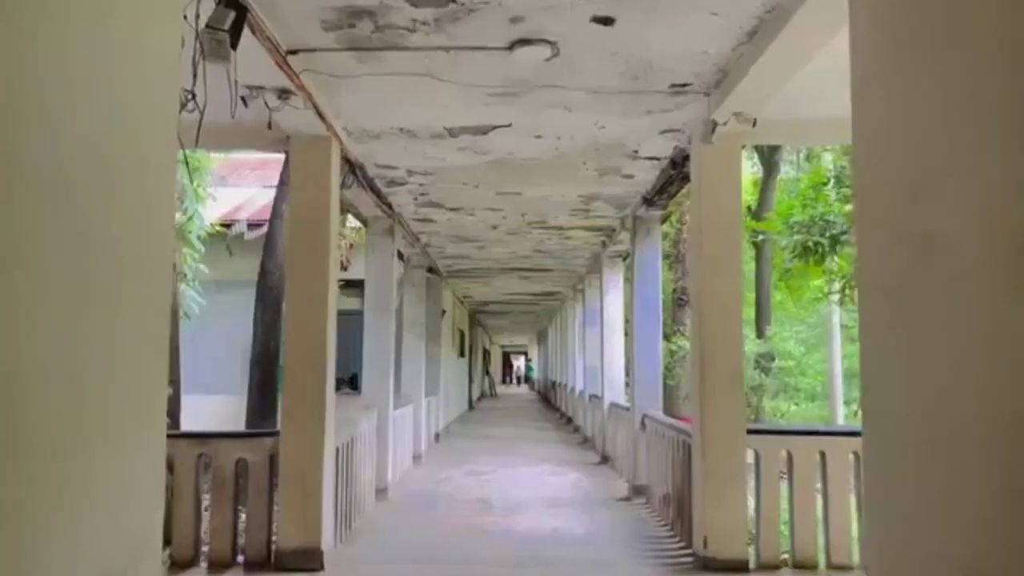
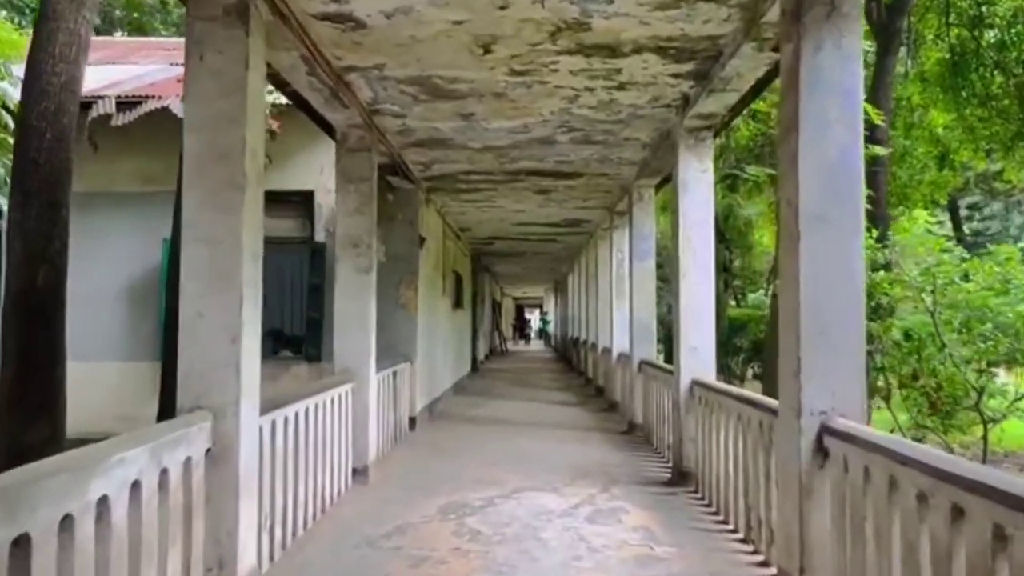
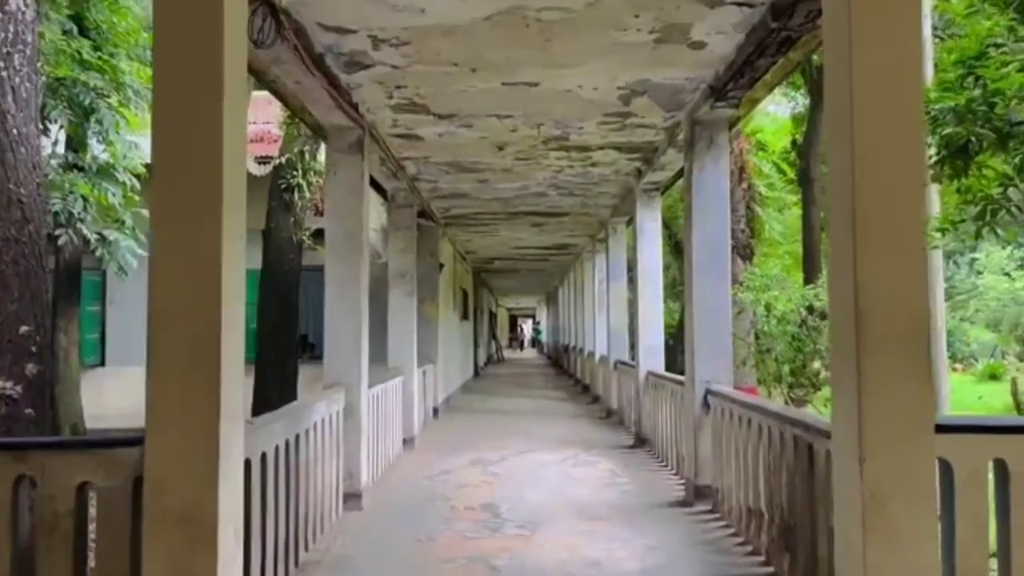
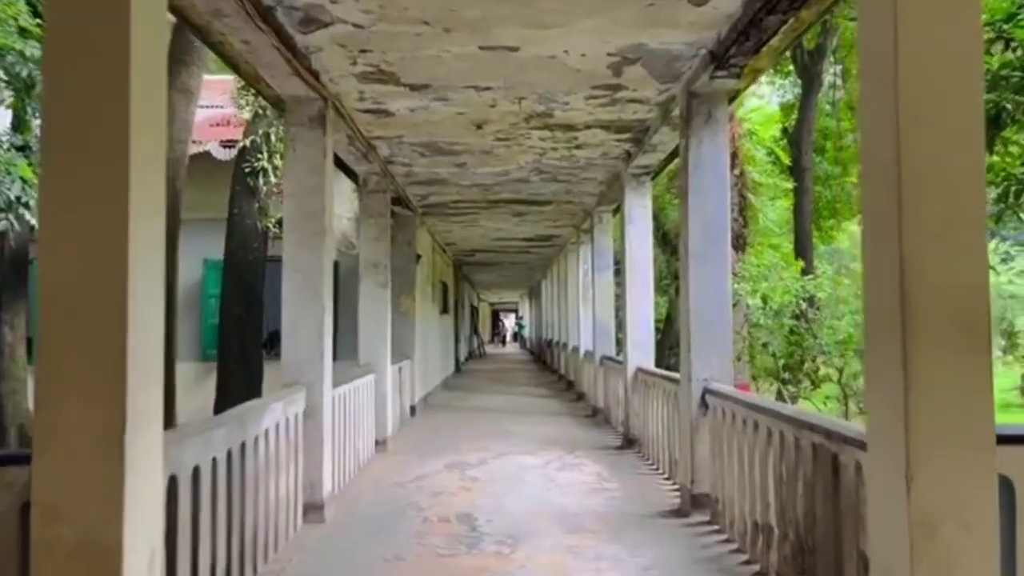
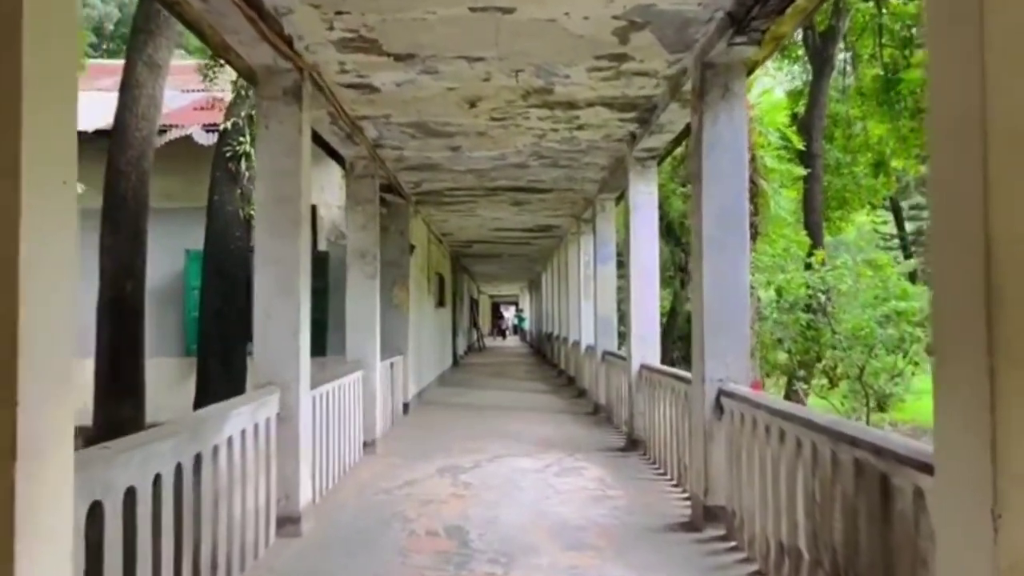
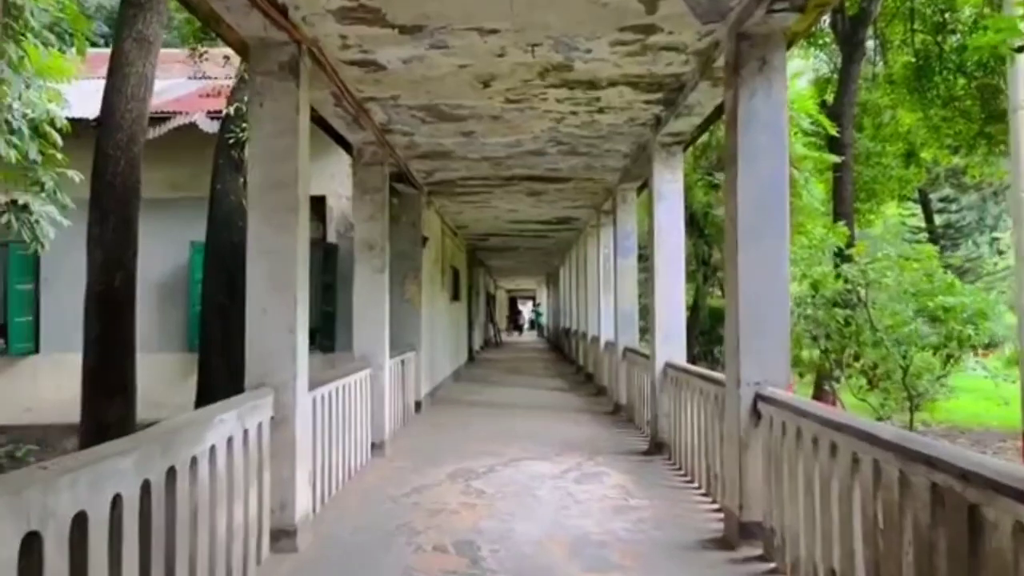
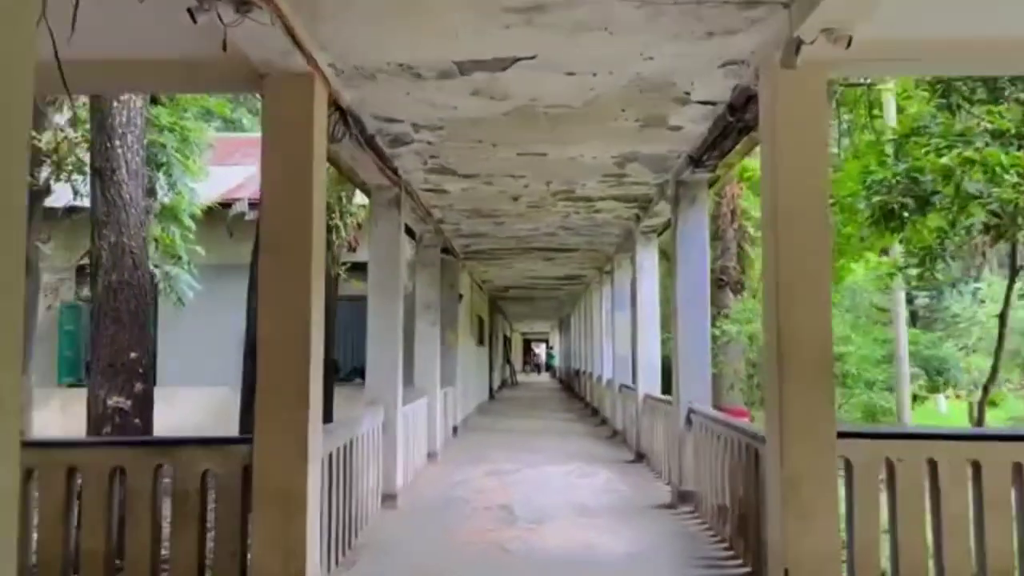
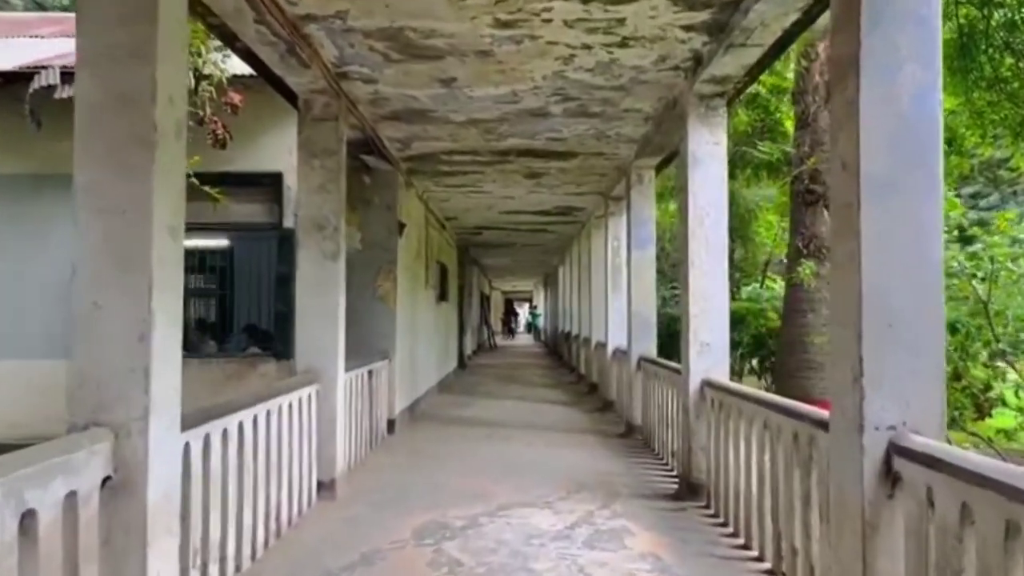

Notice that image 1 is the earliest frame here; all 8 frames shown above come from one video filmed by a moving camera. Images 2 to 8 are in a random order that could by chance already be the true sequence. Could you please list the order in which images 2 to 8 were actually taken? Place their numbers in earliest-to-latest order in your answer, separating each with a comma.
7, 3, 4, 5, 6, 2, 8
